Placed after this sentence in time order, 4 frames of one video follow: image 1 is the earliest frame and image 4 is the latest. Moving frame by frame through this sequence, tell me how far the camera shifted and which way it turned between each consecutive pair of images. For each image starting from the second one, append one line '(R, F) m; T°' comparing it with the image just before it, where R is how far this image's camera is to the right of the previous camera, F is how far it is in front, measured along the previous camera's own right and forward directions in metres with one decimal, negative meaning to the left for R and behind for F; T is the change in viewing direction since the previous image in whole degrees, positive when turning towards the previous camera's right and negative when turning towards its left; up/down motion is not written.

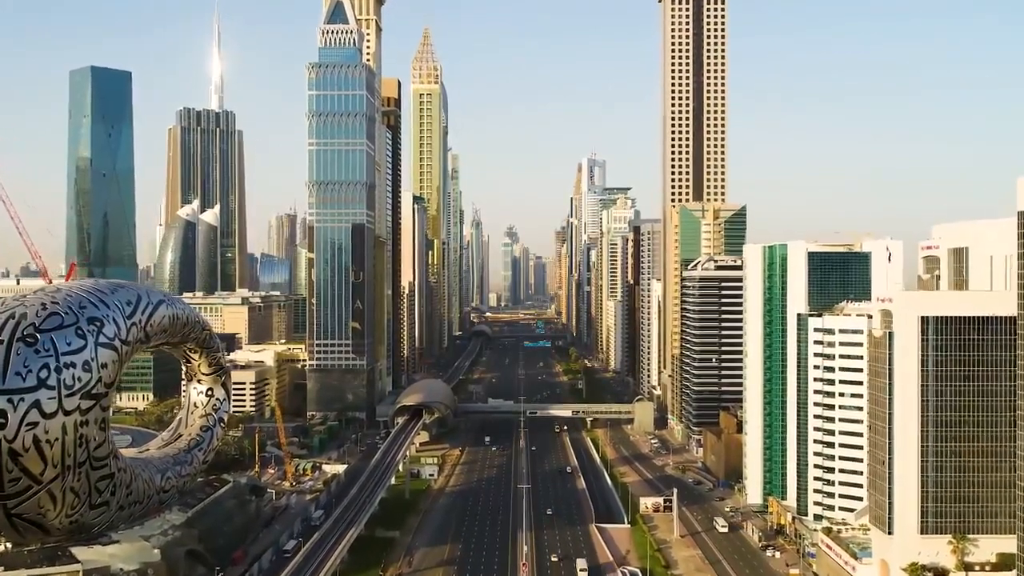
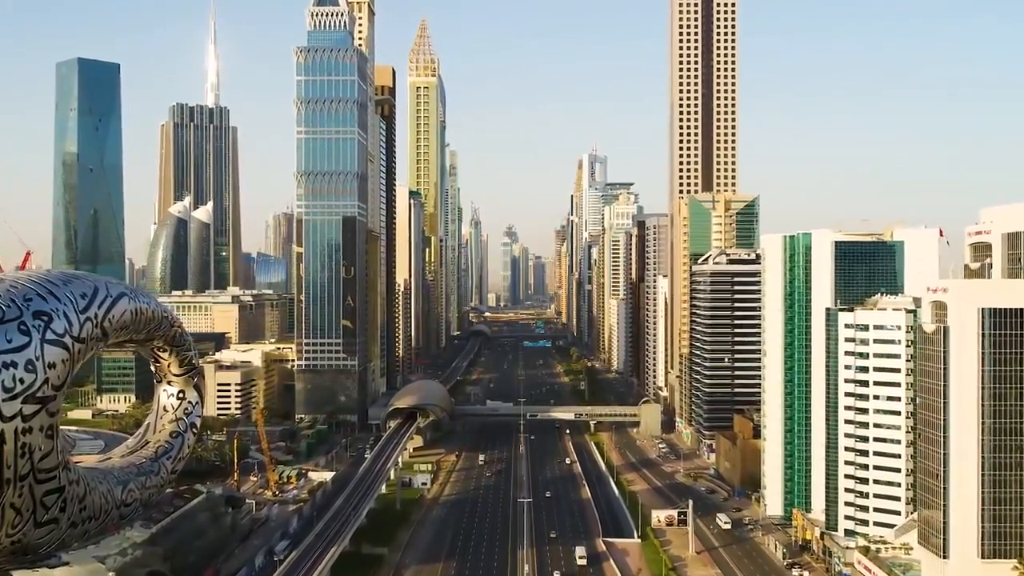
(0.0, +4.4) m; 0°
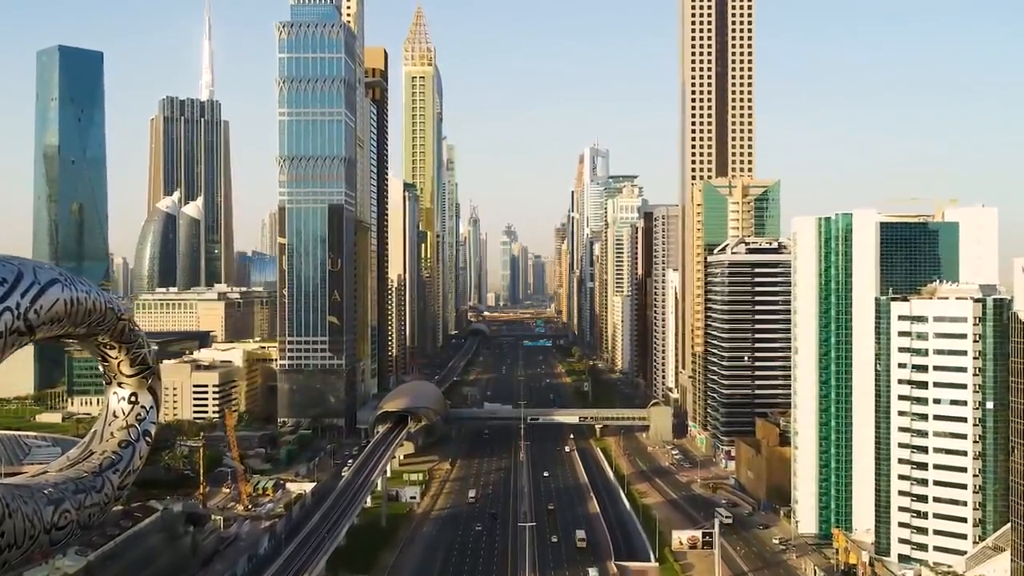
(0.0, +6.0) m; 0°
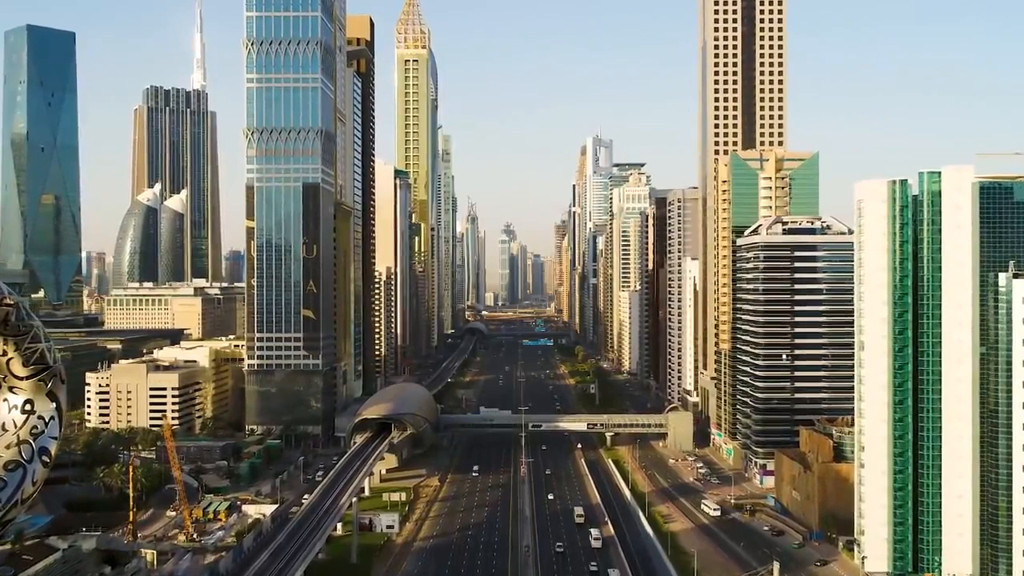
(0.0, +9.0) m; 0°
